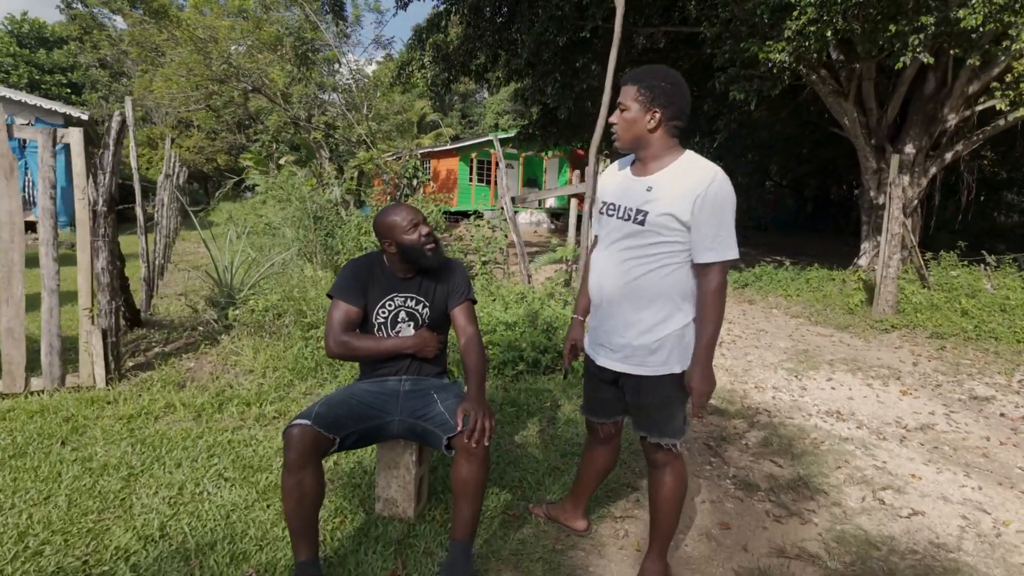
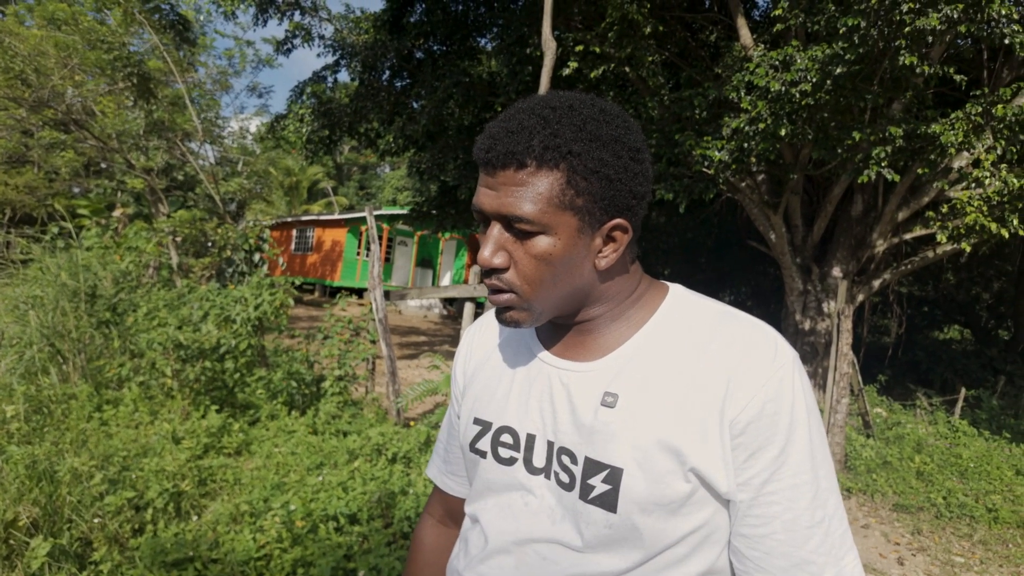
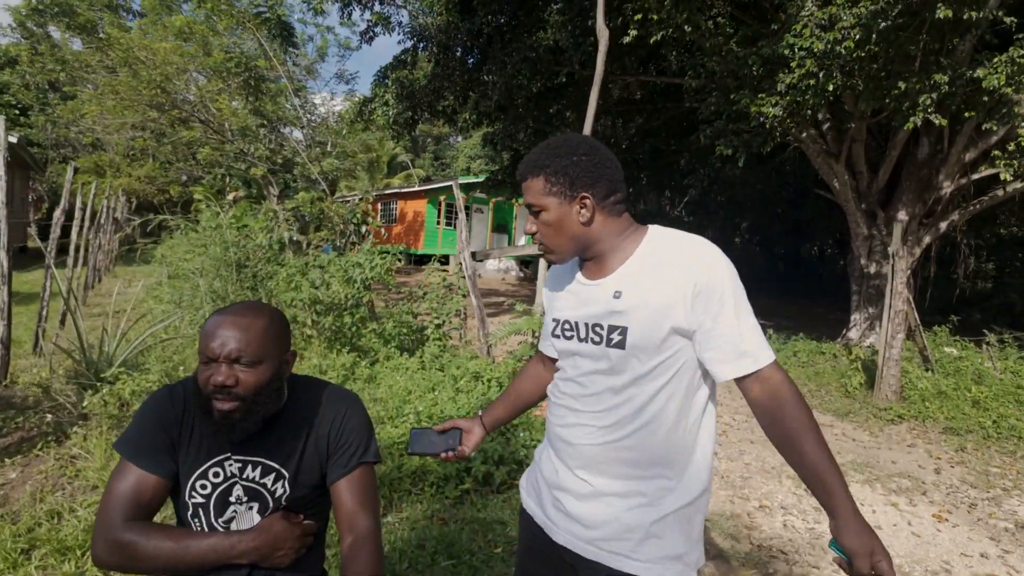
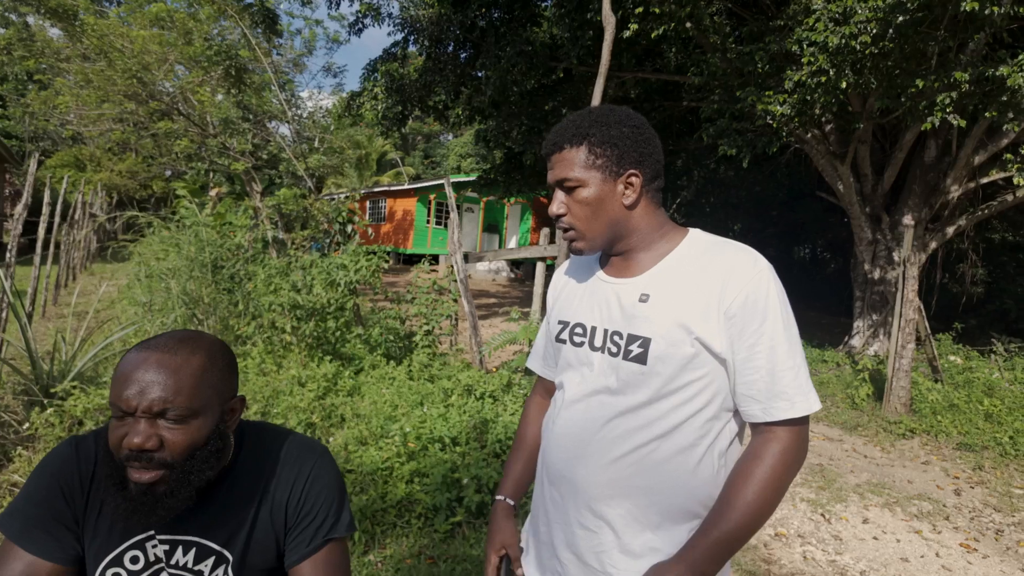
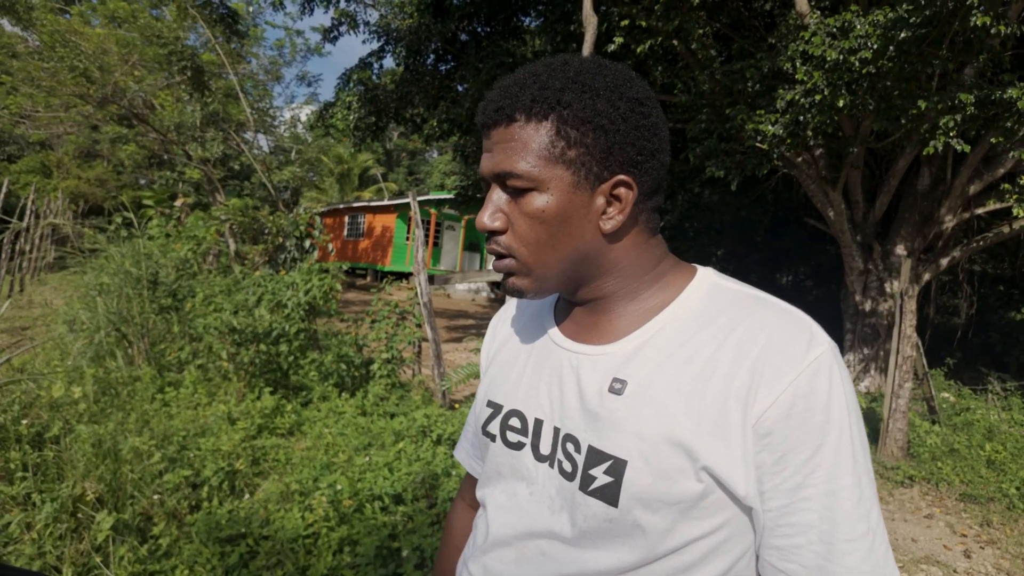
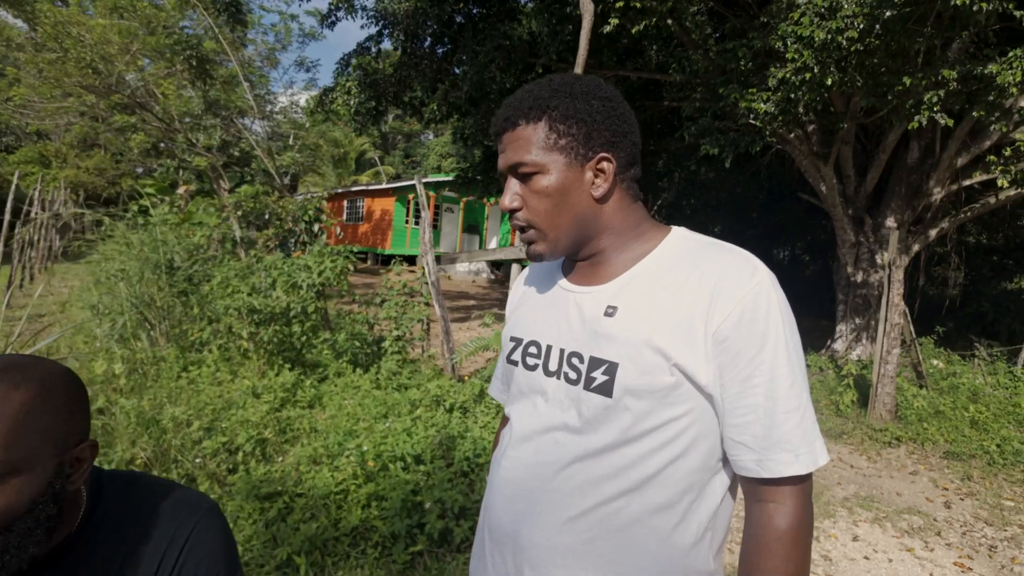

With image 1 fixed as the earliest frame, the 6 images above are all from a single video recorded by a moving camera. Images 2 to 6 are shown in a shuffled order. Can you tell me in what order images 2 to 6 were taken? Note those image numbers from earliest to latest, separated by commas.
3, 4, 6, 5, 2
